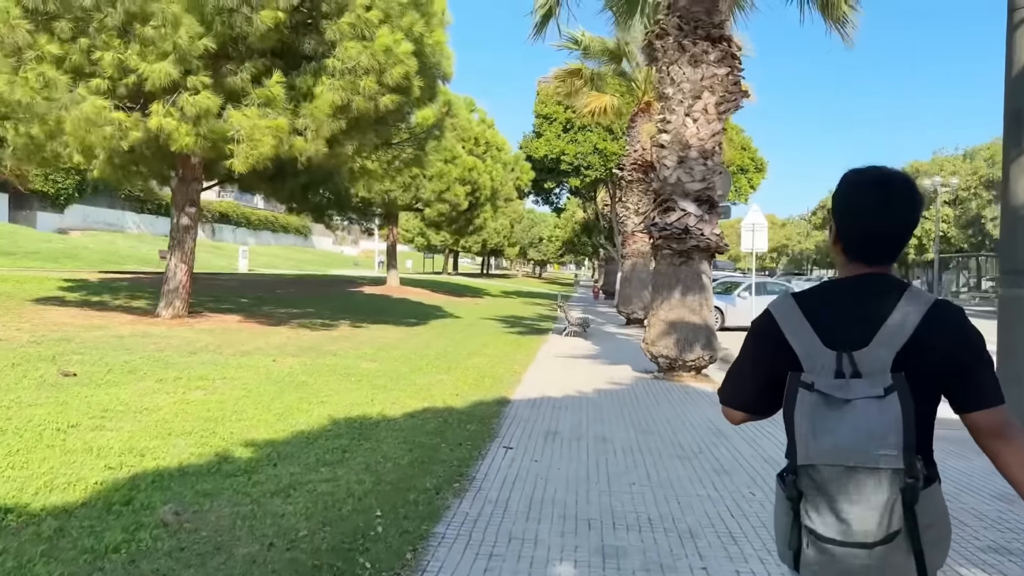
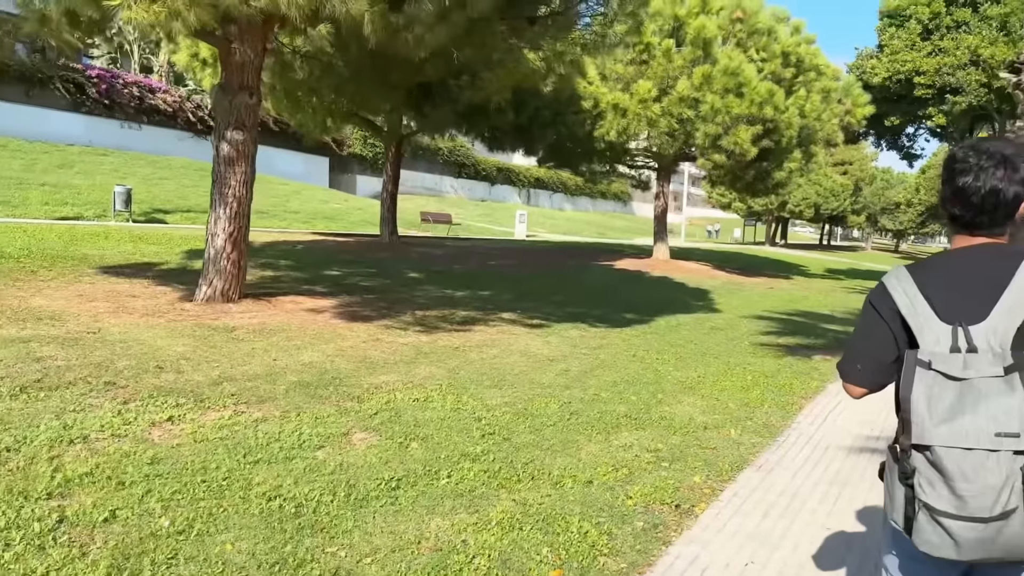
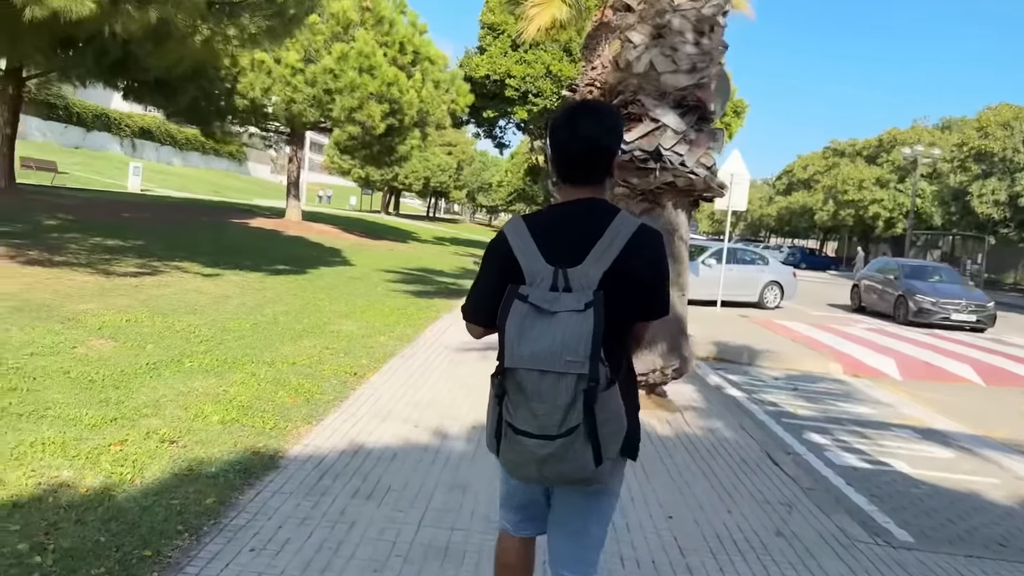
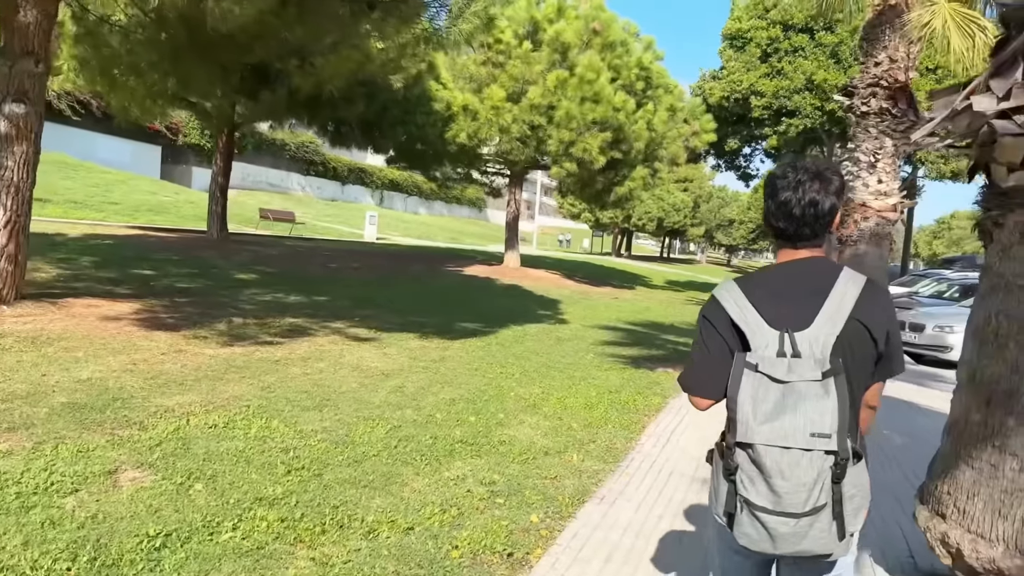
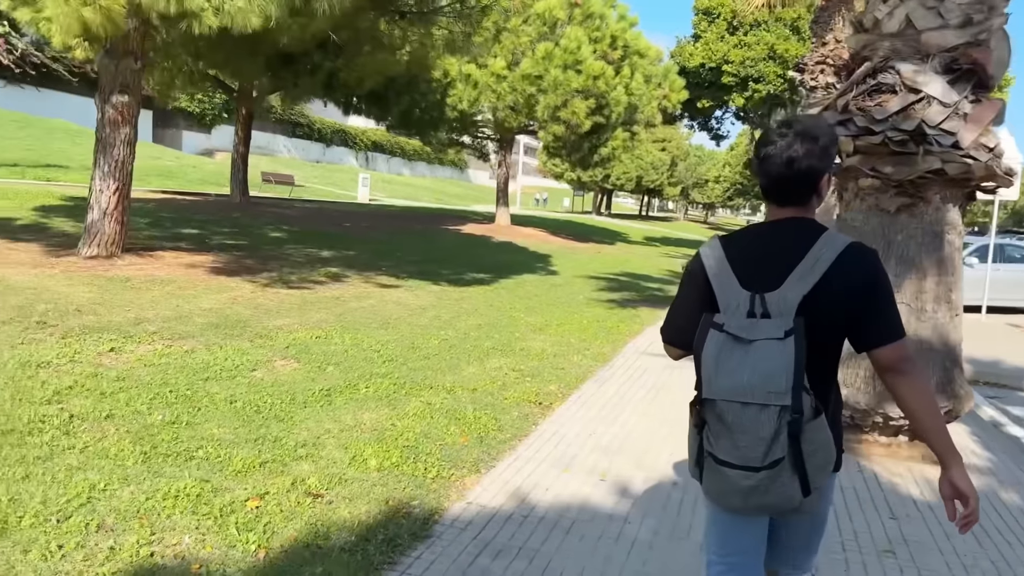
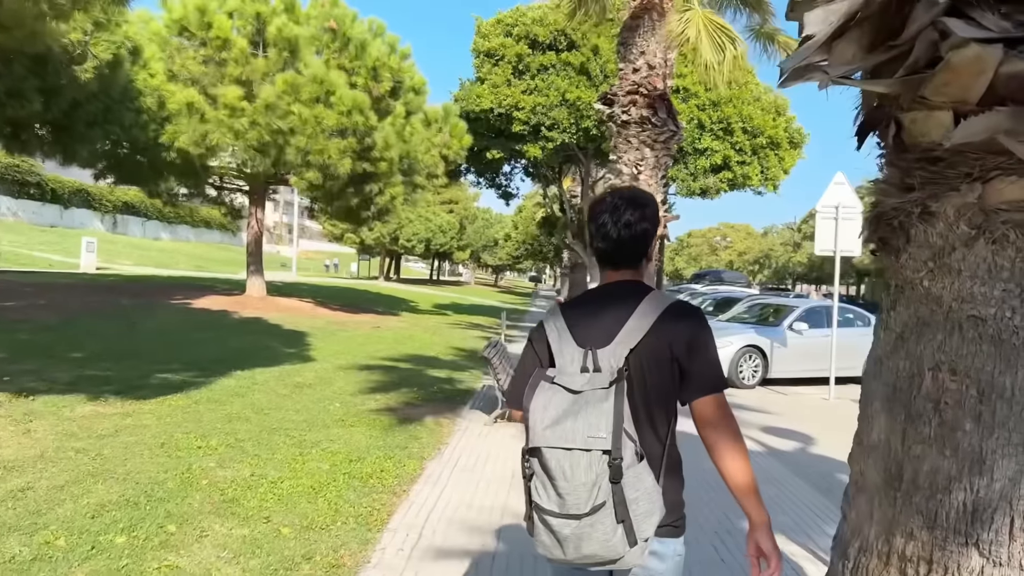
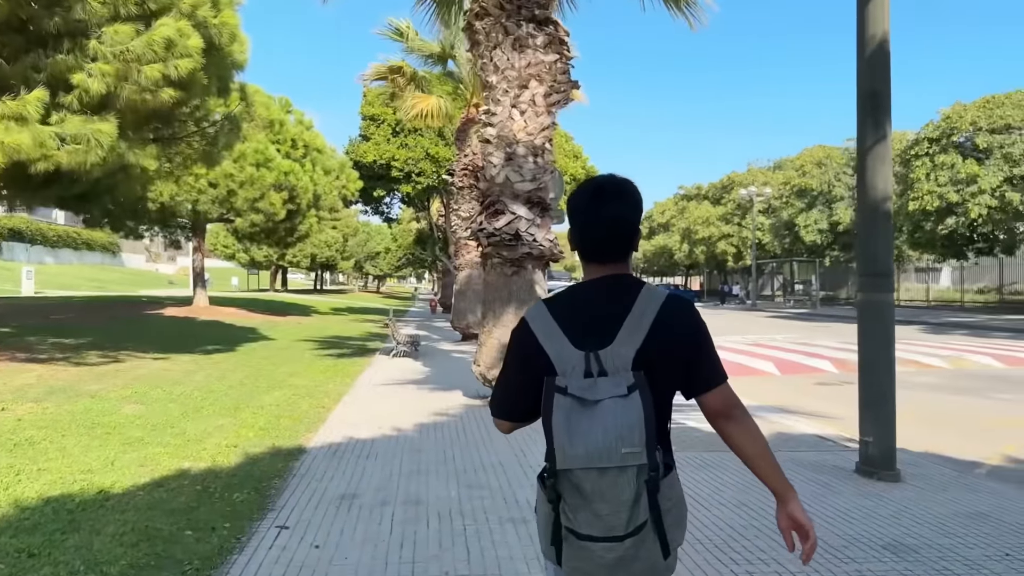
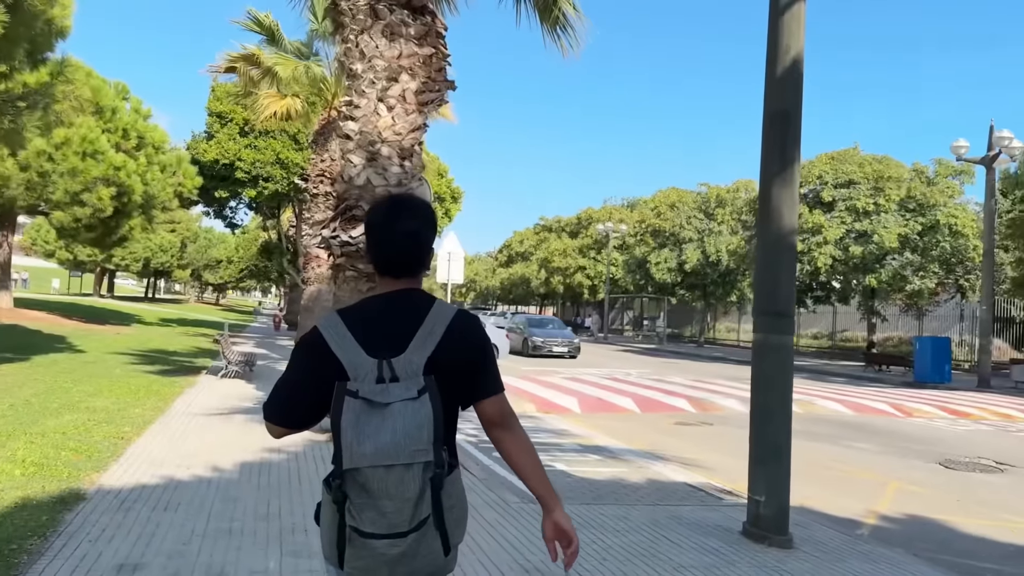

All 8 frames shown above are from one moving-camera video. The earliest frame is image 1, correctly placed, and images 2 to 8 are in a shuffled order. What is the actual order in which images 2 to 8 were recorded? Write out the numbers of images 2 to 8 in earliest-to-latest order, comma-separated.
7, 8, 3, 5, 2, 4, 6
